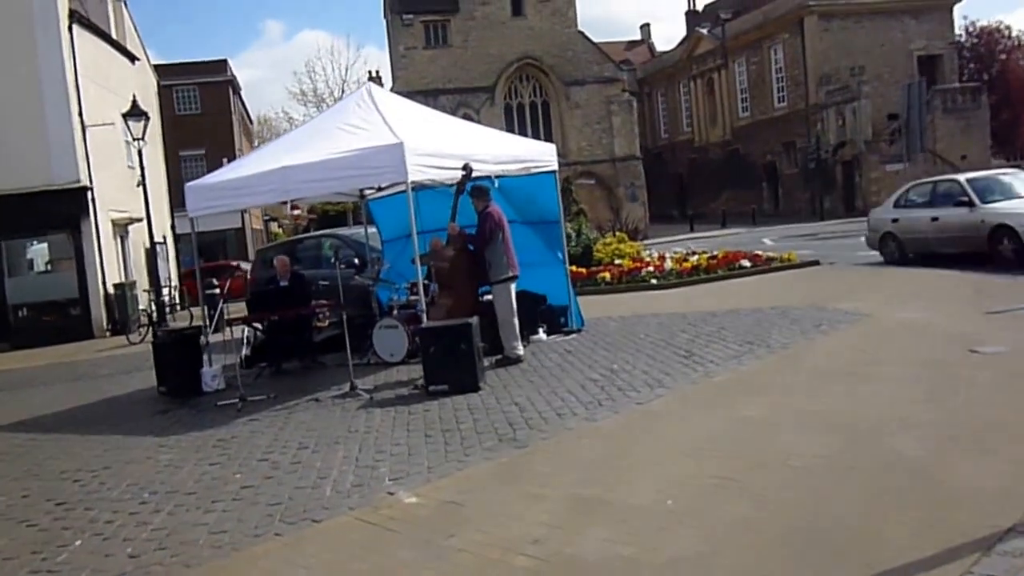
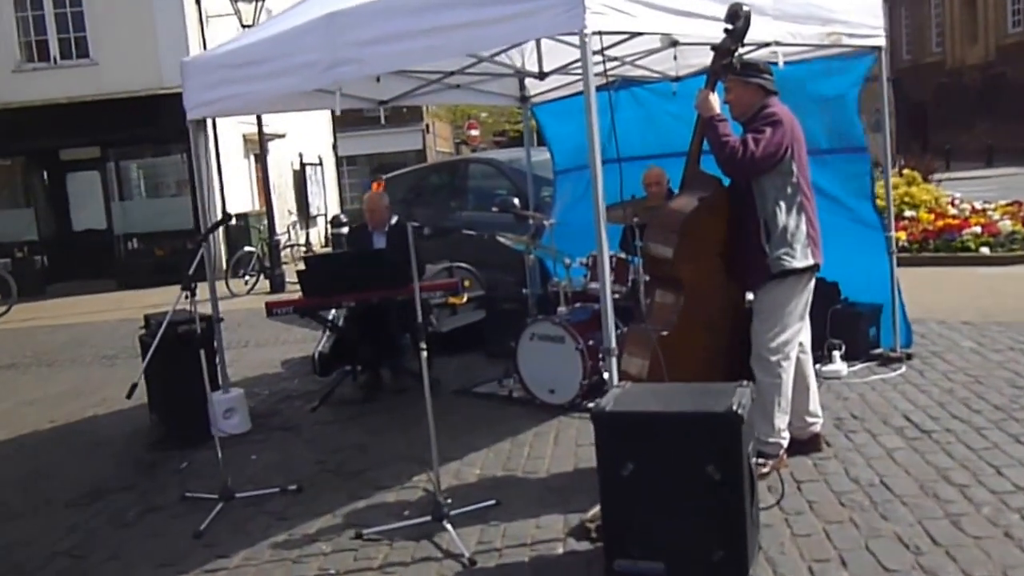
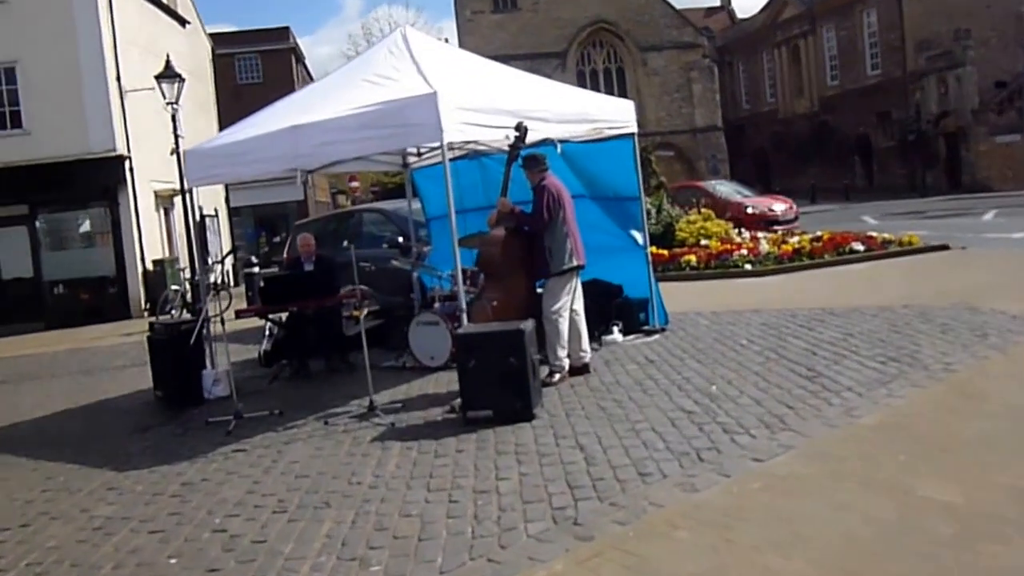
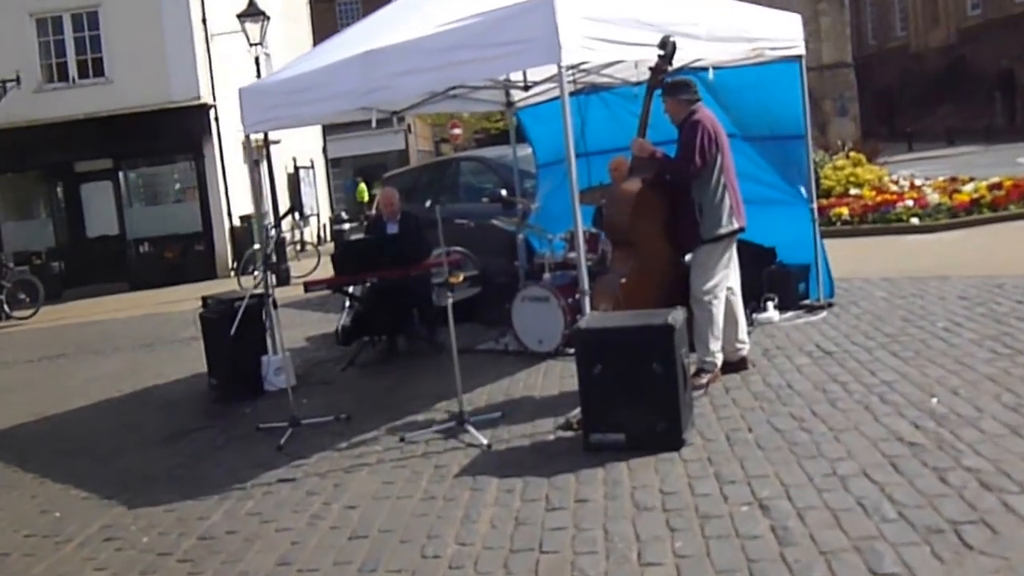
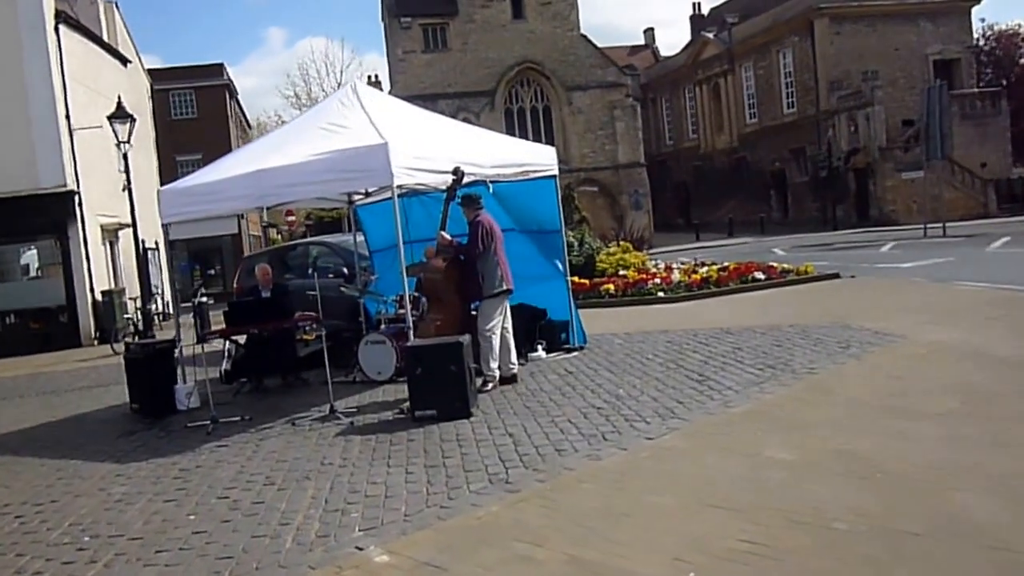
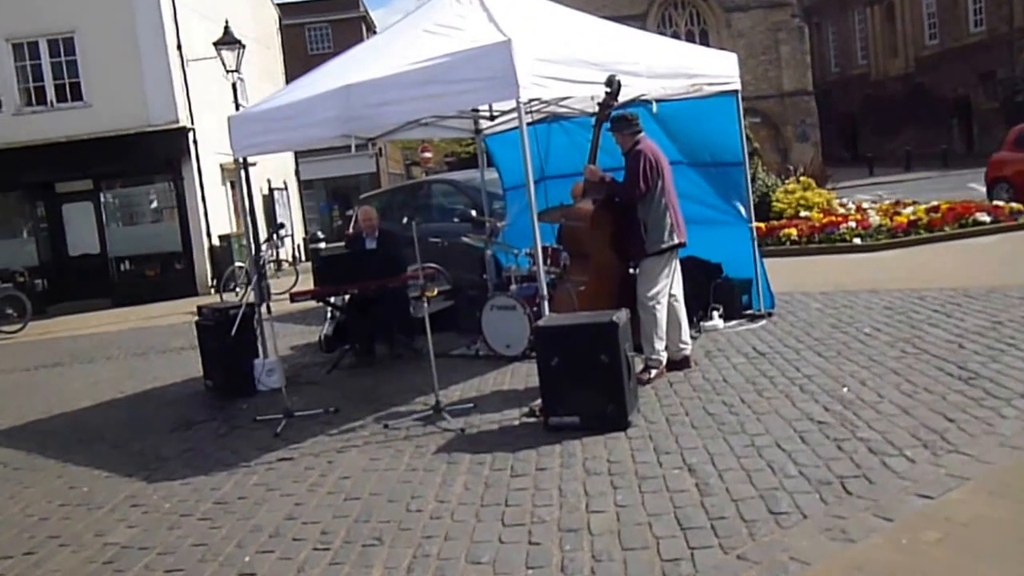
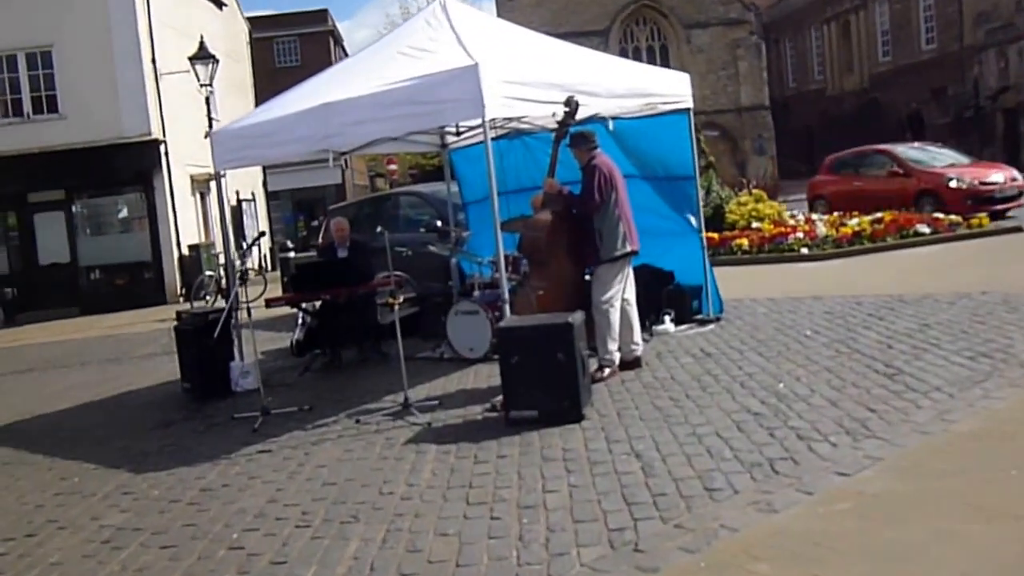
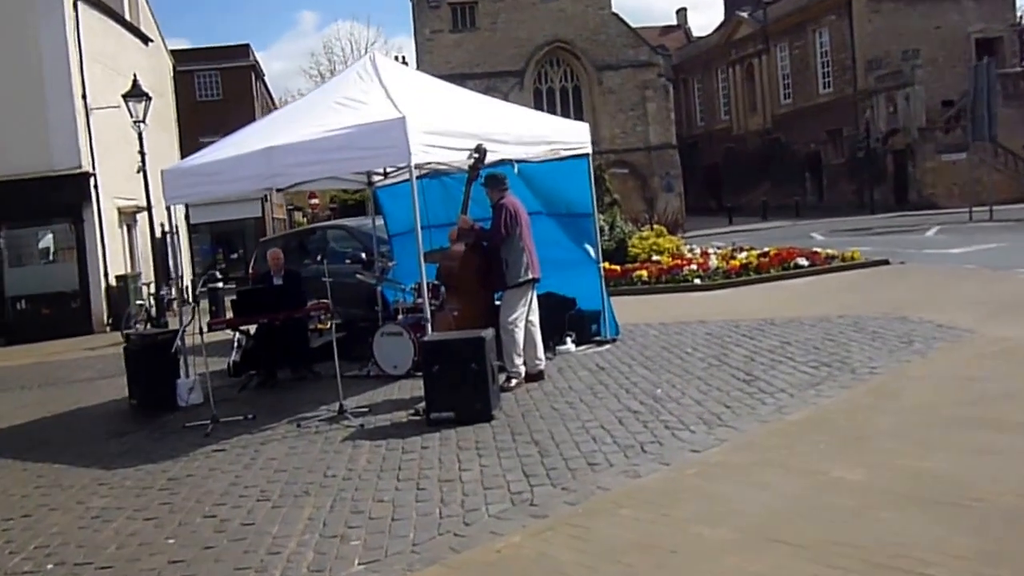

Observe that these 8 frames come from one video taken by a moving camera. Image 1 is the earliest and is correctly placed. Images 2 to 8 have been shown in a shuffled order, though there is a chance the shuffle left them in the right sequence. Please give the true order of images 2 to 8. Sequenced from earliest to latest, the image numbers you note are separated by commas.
5, 8, 3, 7, 6, 4, 2
